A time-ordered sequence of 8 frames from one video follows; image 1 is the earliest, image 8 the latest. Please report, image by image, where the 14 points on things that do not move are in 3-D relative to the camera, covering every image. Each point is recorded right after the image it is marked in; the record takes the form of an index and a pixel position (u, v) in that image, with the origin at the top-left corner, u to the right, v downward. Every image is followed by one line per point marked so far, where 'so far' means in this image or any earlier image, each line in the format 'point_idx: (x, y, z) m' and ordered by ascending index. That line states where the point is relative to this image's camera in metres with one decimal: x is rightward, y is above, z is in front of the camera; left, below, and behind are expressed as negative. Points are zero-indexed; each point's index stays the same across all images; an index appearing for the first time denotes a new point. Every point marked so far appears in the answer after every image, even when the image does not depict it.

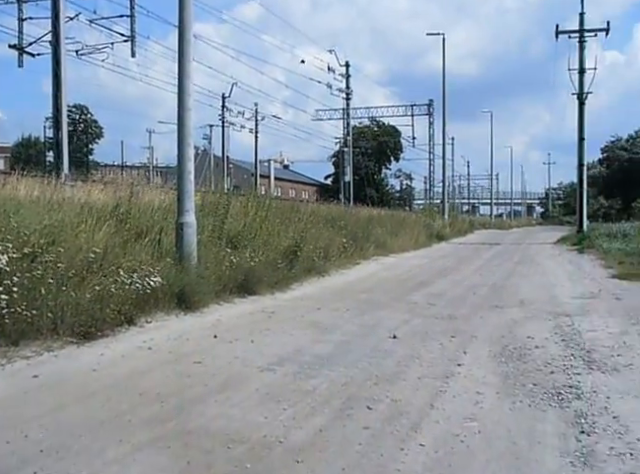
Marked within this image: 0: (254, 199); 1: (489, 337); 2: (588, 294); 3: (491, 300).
0: (-1.7, +1.0, +18.2) m
1: (+2.2, -1.3, +9.1) m
2: (+4.8, -1.1, +12.7) m
3: (+3.0, -1.2, +12.7) m
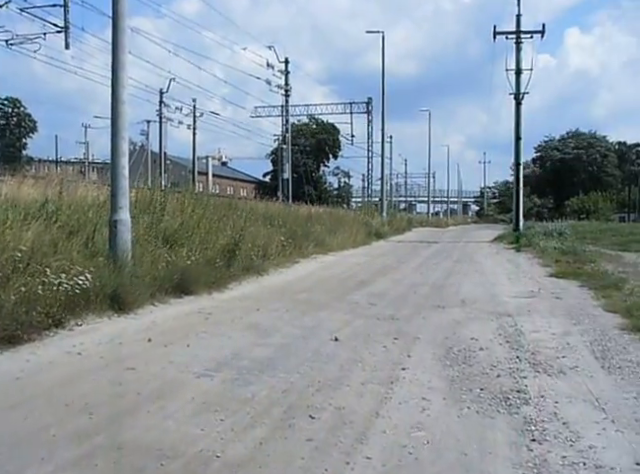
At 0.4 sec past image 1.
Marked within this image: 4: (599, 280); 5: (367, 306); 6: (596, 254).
0: (-3.2, +1.0, +17.7) m
1: (+1.4, -1.3, +9.0) m
2: (+3.8, -1.0, +12.8) m
3: (+2.0, -1.1, +12.6) m
4: (+5.5, -0.9, +13.9) m
5: (+0.8, -1.2, +12.0) m
6: (+7.5, -0.5, +19.2) m
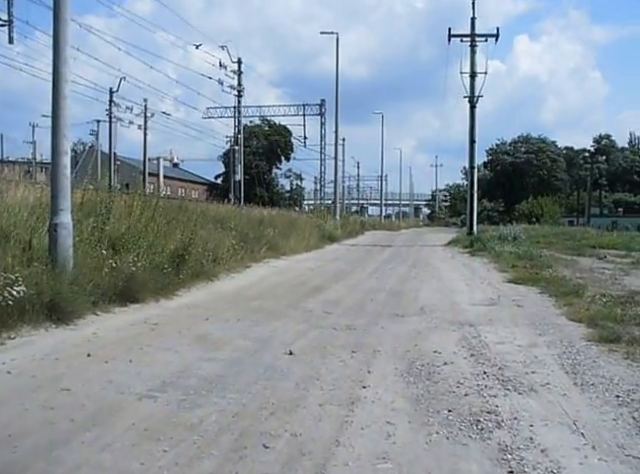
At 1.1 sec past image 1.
0: (-4.3, +0.9, +16.9) m
1: (+0.9, -1.4, +8.5) m
2: (+3.0, -1.1, +12.4) m
3: (+1.2, -1.2, +12.1) m
4: (+4.6, -1.0, +13.7) m
5: (+0.1, -1.3, +11.5) m
6: (+6.3, -0.6, +19.1) m
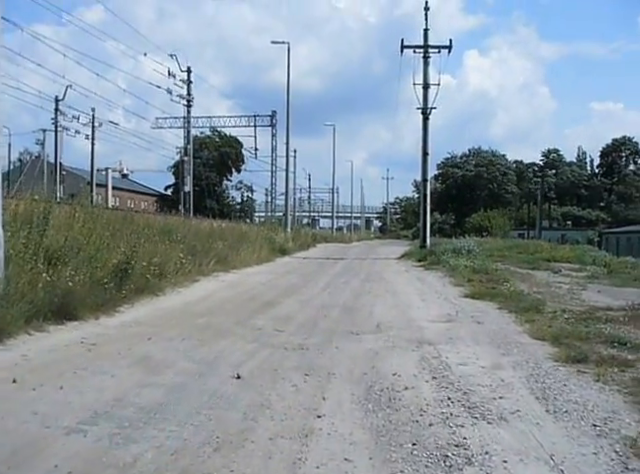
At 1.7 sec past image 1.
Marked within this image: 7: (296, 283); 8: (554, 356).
0: (-5.4, +0.6, +15.9) m
1: (+0.3, -1.5, +7.8) m
2: (+2.1, -1.4, +12.0) m
3: (+0.4, -1.5, +11.5) m
4: (+3.7, -1.2, +13.3) m
5: (-0.7, -1.5, +10.8) m
6: (+5.0, -1.0, +18.9) m
7: (-0.6, -1.3, +19.4) m
8: (+2.8, -1.4, +8.6) m
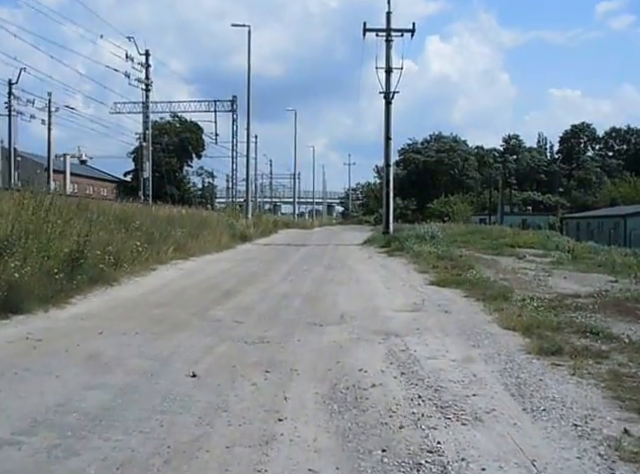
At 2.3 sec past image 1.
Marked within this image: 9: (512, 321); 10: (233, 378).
0: (-6.3, +0.9, +15.0) m
1: (-0.1, -1.4, +7.3) m
2: (+1.5, -1.1, +11.5) m
3: (-0.2, -1.2, +11.0) m
4: (+3.0, -1.0, +13.0) m
5: (-1.3, -1.3, +10.2) m
6: (+4.0, -0.6, +18.6) m
7: (-1.7, -0.9, +18.8) m
8: (+2.4, -1.3, +8.2) m
9: (+2.7, -1.2, +9.8) m
10: (-0.9, -1.4, +7.1) m
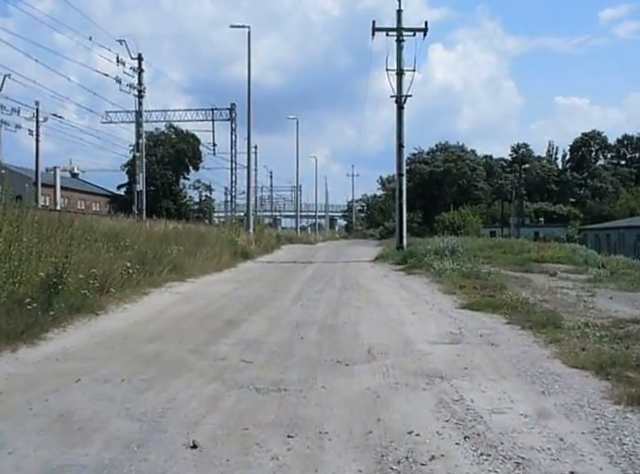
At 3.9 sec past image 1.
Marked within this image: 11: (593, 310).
0: (-6.0, +0.5, +13.5) m
1: (+0.3, -1.6, +5.7) m
2: (+1.8, -1.4, +9.9) m
3: (+0.1, -1.5, +9.3) m
4: (+3.3, -1.3, +11.3) m
5: (-0.9, -1.6, +8.6) m
6: (+4.3, -1.0, +16.9) m
7: (-1.3, -1.4, +17.2) m
8: (+2.7, -1.5, +6.5) m
9: (+3.0, -1.4, +8.1) m
10: (-0.6, -1.6, +5.5) m
11: (+4.7, -1.2, +12.2) m
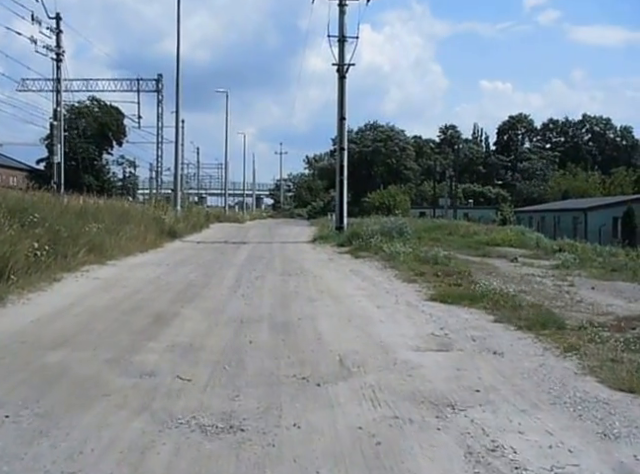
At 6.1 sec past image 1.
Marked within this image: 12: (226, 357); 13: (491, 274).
0: (-6.8, +0.9, +10.6) m
1: (+0.2, -1.5, +3.7) m
2: (+1.3, -1.2, +8.0) m
3: (-0.3, -1.3, +7.2) m
4: (+2.7, -1.0, +9.6) m
5: (-1.3, -1.3, +6.4) m
6: (+3.1, -0.6, +15.2) m
7: (-2.6, -0.9, +14.9) m
8: (+2.6, -1.4, +4.7) m
9: (+2.7, -1.2, +6.4) m
10: (-0.6, -1.5, +3.3) m
11: (+4.0, -1.0, +10.6) m
12: (-1.0, -1.3, +7.7) m
13: (+3.4, -0.7, +14.4) m
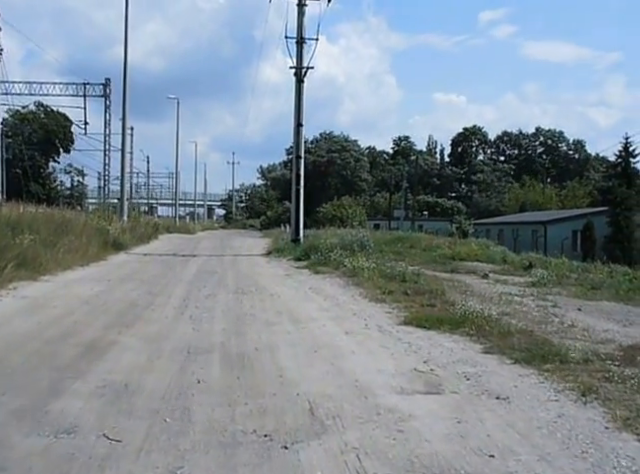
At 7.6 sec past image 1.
0: (-7.2, +0.7, +8.7) m
1: (+0.2, -1.6, +2.2) m
2: (+1.0, -1.4, +6.6) m
3: (-0.6, -1.4, +5.8) m
4: (+2.2, -1.2, +8.3) m
5: (-1.5, -1.5, +4.8) m
6: (+2.2, -0.9, +14.0) m
7: (-3.4, -1.1, +13.2) m
8: (+2.4, -1.5, +3.5) m
9: (+2.4, -1.4, +5.1) m
10: (-0.6, -1.6, +1.9) m
11: (+3.4, -1.2, +9.4) m
12: (-1.3, -1.4, +6.2) m
13: (+2.6, -0.9, +13.2) m
